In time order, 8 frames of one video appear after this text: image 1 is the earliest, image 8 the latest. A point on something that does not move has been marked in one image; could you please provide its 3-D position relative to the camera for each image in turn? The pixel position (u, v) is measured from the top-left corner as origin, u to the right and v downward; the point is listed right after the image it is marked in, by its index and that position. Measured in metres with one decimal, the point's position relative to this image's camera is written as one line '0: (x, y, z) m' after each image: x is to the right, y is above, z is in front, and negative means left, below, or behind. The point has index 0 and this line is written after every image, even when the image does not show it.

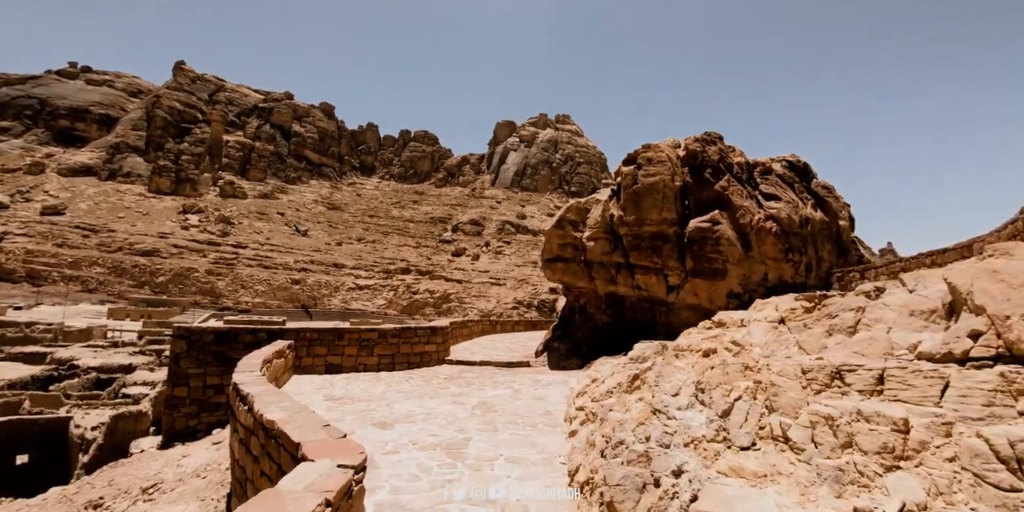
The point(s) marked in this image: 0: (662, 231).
0: (+3.7, +0.6, +11.3) m
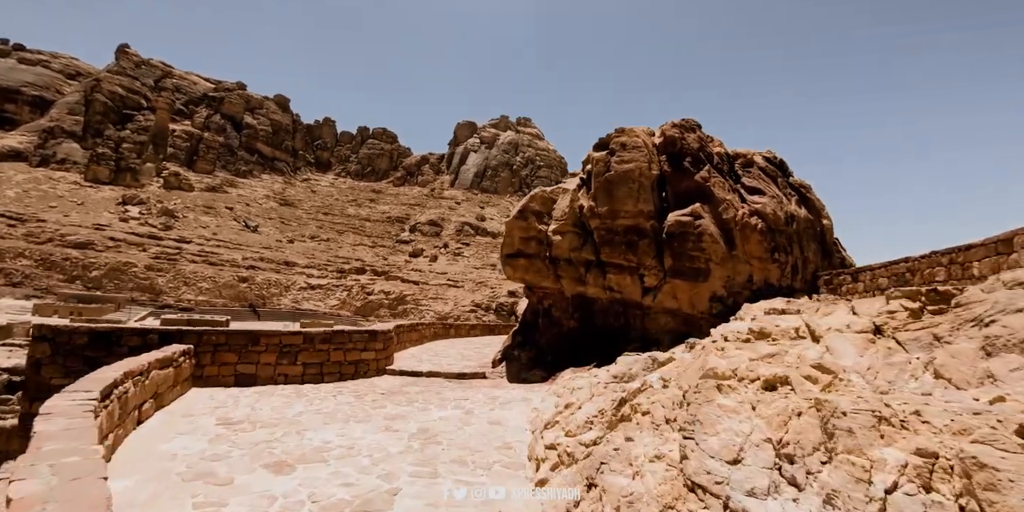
0: (+2.7, +0.7, +10.1) m
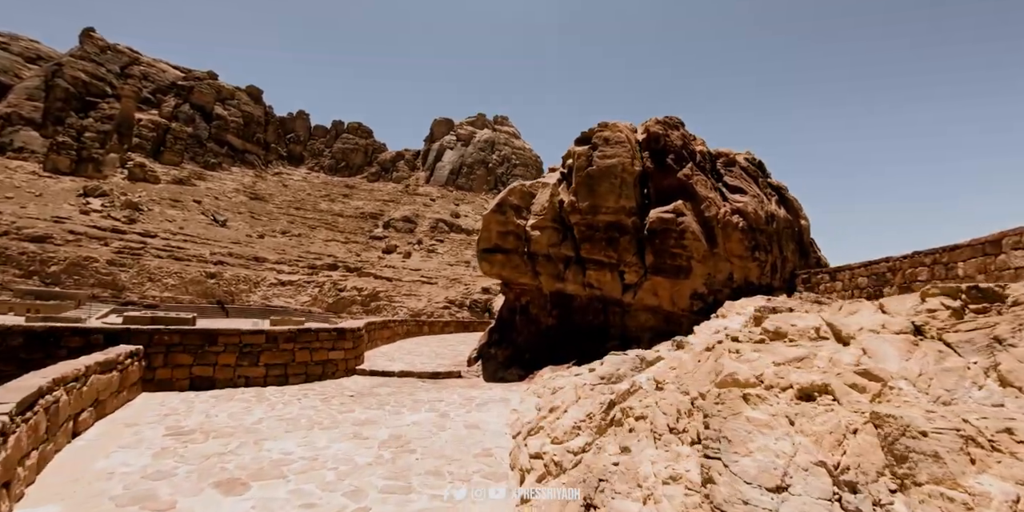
0: (+2.3, +0.7, +9.8) m
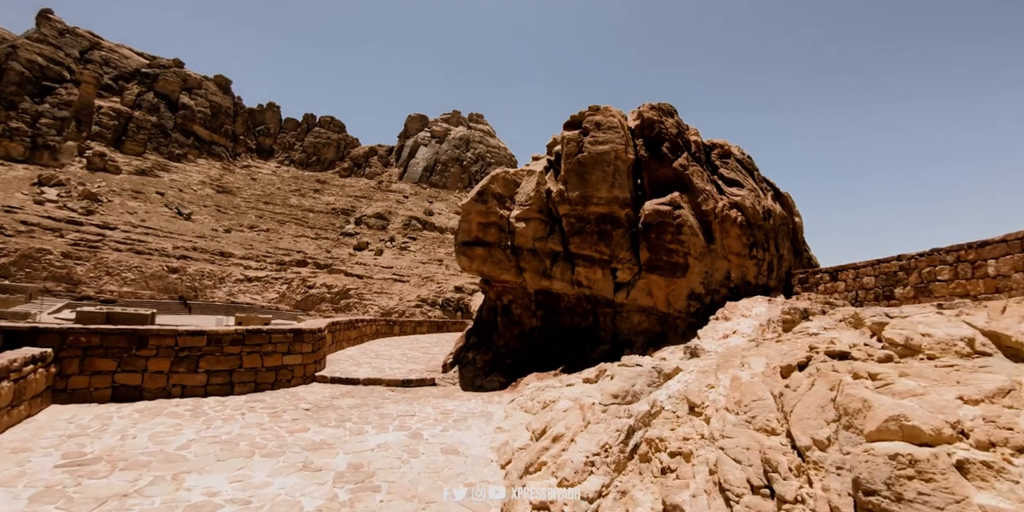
0: (+2.0, +0.8, +9.1) m
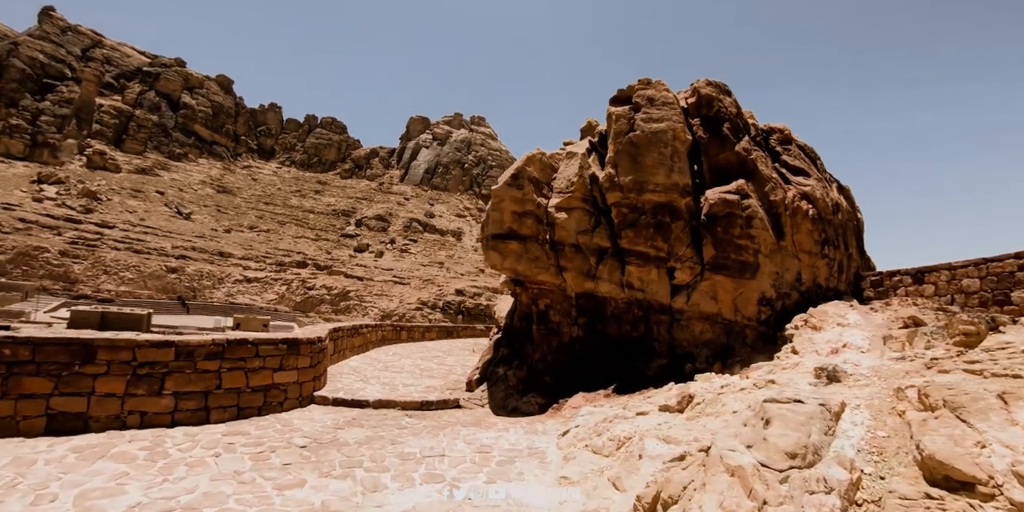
0: (+2.6, +0.9, +7.7) m
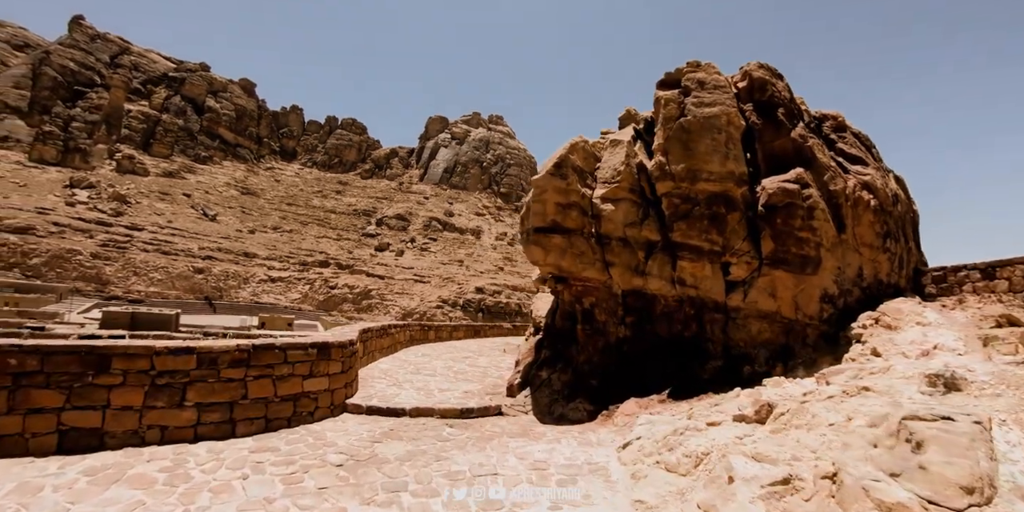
0: (+3.2, +1.0, +7.0) m
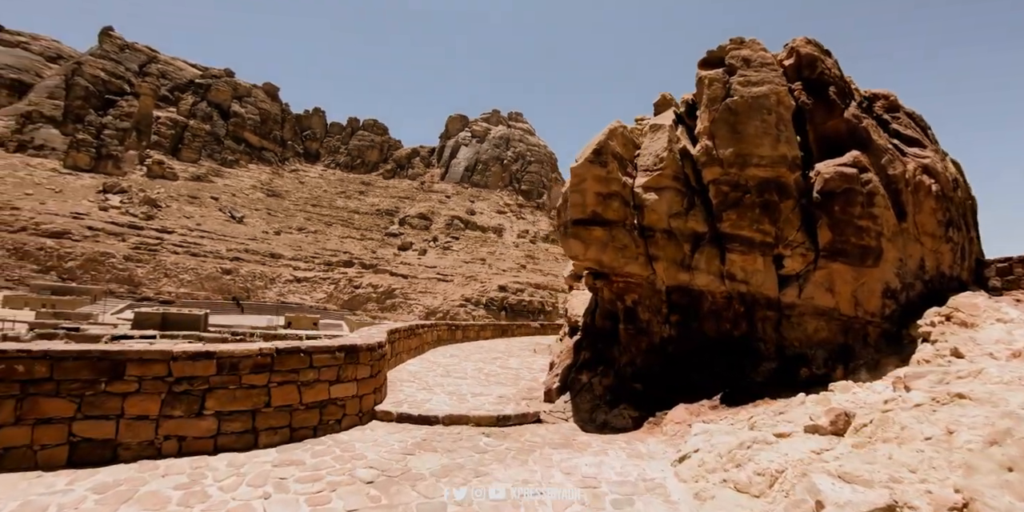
0: (+3.7, +1.1, +6.4) m
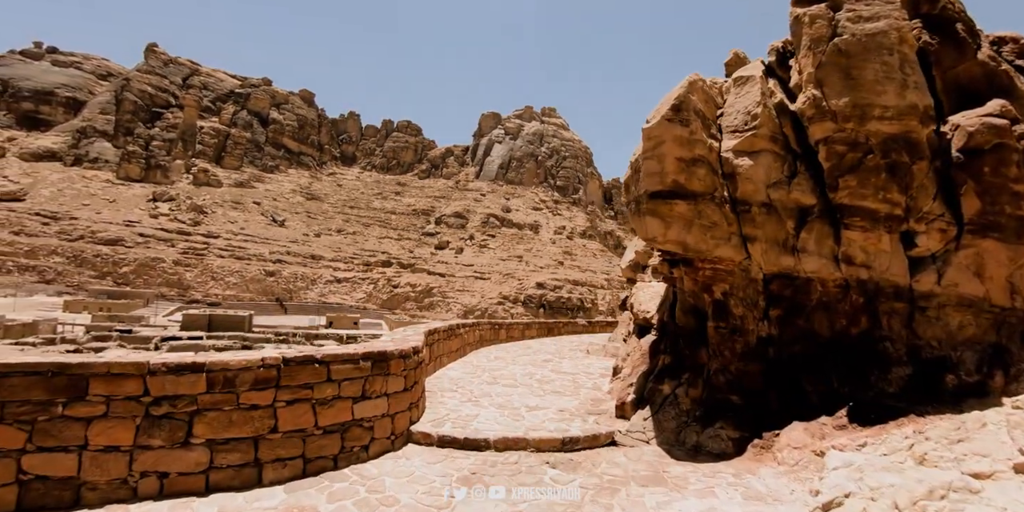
0: (+4.3, +1.3, +4.9) m
